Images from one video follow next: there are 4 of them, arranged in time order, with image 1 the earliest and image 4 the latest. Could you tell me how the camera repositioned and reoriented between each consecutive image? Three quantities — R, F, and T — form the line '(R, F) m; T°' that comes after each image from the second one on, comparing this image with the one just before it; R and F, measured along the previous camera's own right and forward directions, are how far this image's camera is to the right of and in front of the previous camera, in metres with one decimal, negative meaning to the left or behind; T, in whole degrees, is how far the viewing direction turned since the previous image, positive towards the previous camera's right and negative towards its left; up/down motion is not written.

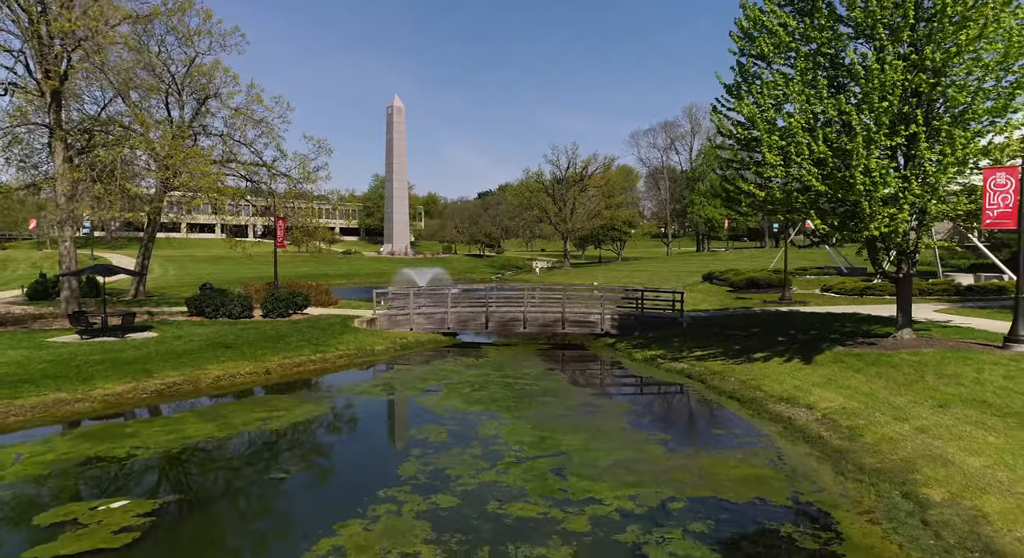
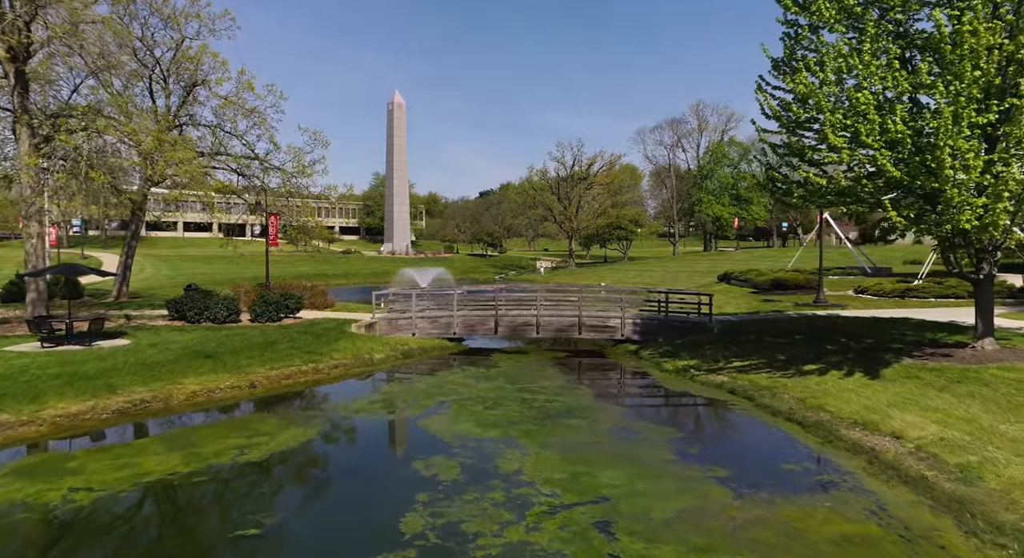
(-0.4, +2.3) m; 0°
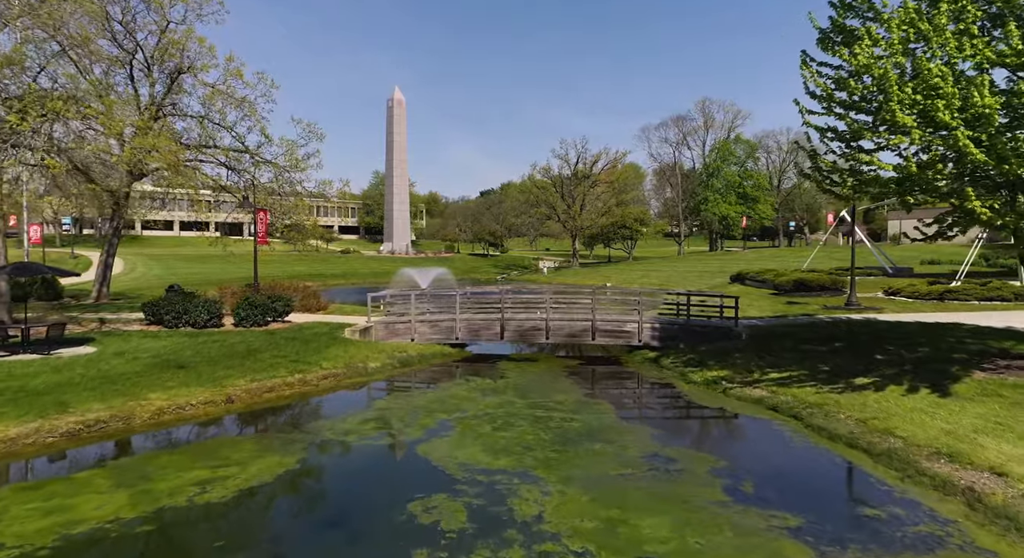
(-0.3, +2.0) m; 0°
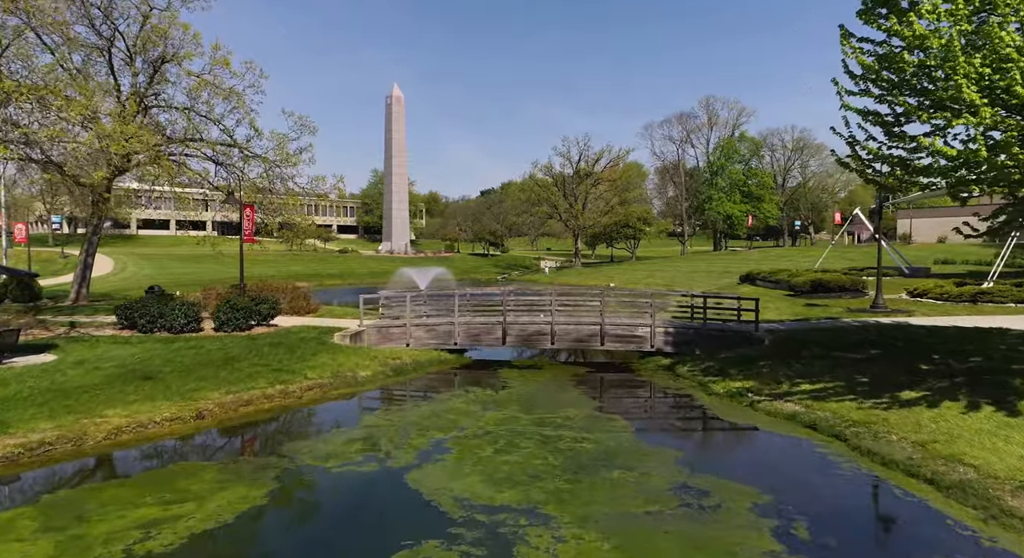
(-0.1, +1.6) m; 0°
